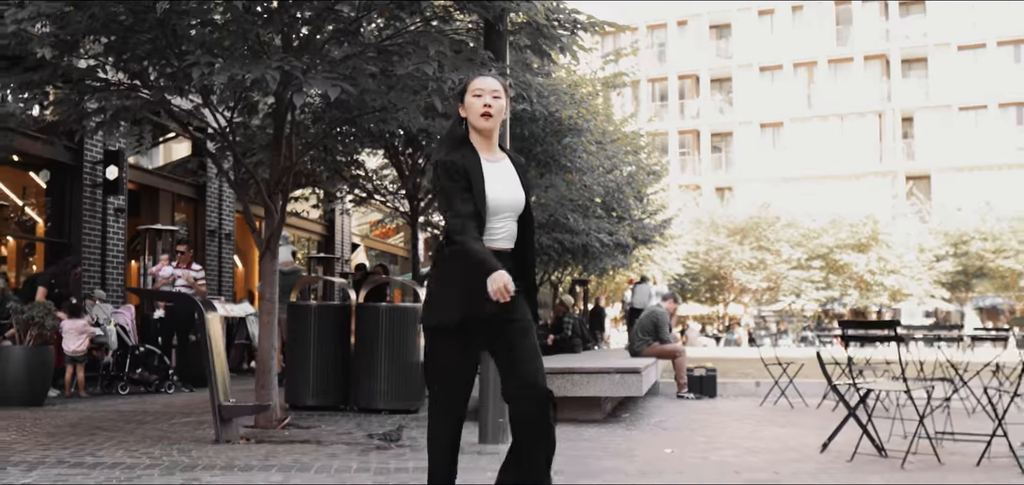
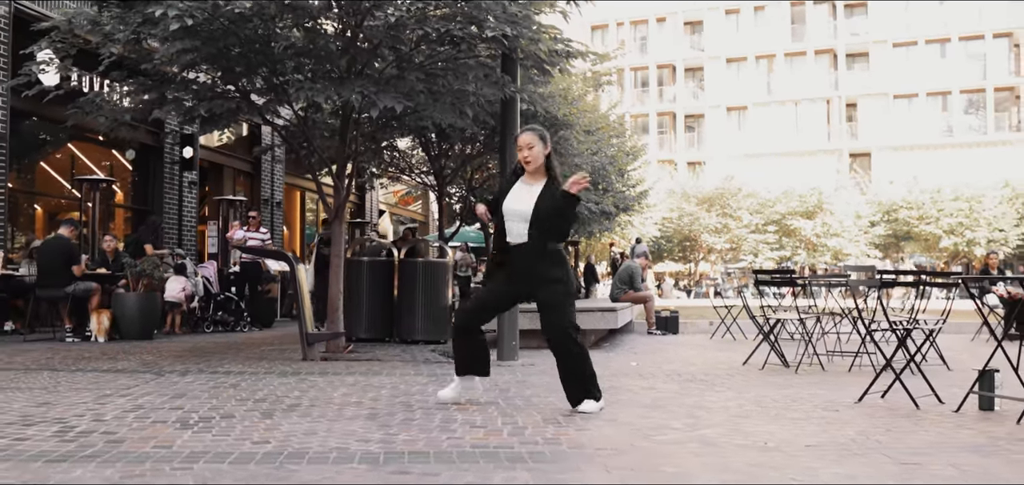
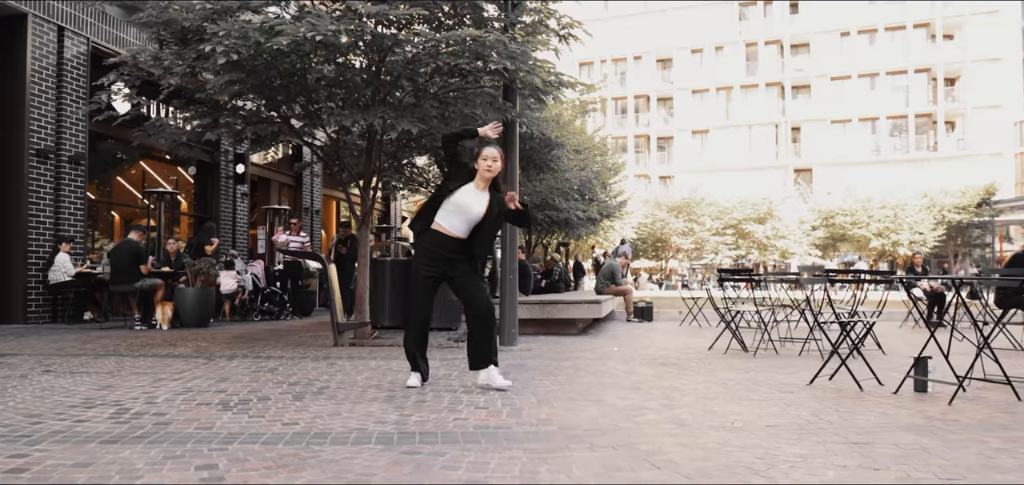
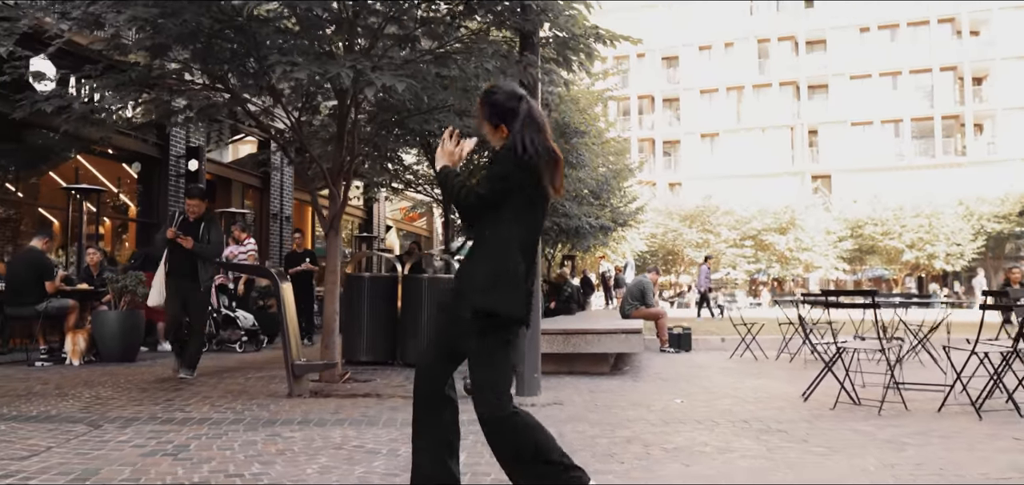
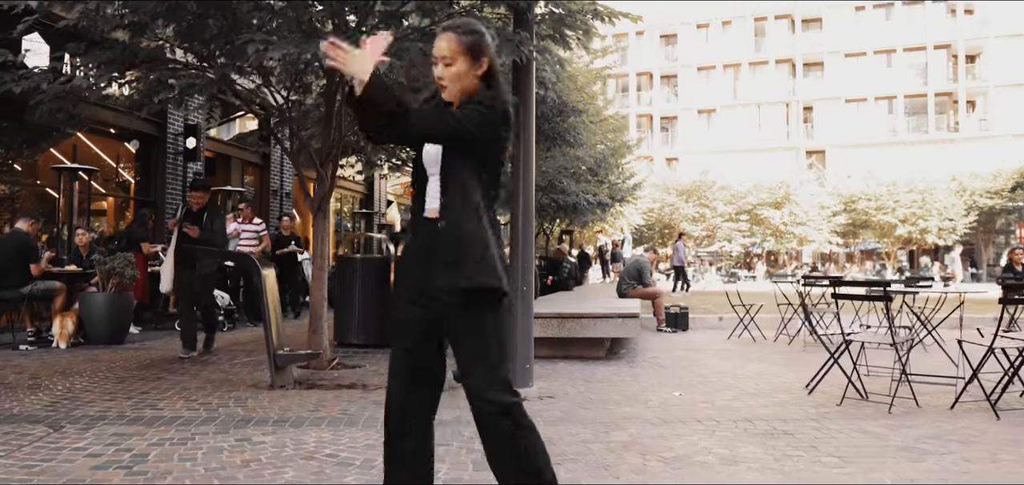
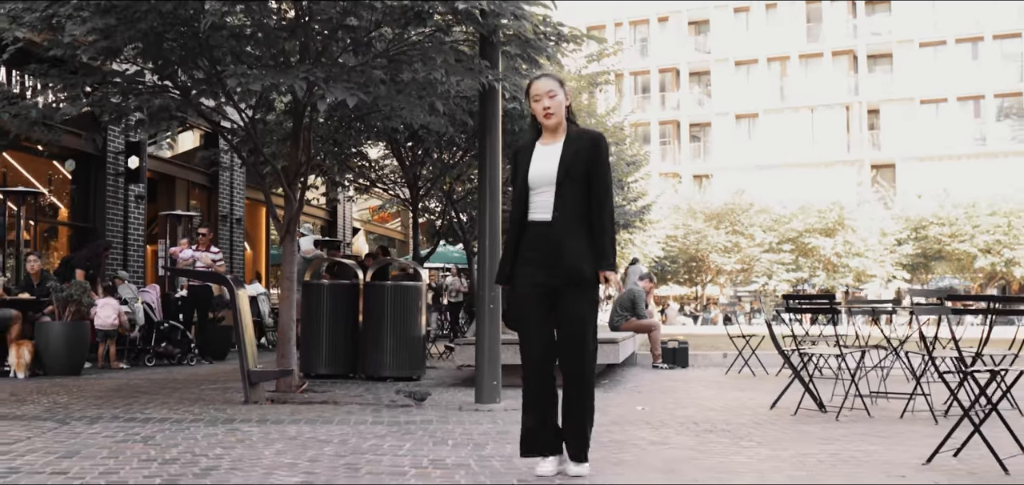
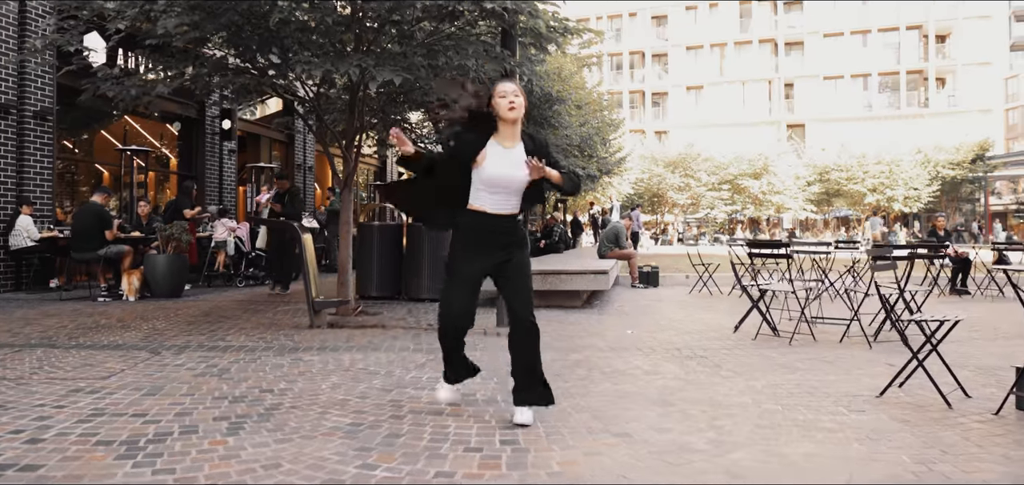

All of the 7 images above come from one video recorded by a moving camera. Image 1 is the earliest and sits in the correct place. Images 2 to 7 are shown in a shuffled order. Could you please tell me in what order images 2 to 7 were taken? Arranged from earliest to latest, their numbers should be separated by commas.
6, 2, 3, 7, 5, 4
